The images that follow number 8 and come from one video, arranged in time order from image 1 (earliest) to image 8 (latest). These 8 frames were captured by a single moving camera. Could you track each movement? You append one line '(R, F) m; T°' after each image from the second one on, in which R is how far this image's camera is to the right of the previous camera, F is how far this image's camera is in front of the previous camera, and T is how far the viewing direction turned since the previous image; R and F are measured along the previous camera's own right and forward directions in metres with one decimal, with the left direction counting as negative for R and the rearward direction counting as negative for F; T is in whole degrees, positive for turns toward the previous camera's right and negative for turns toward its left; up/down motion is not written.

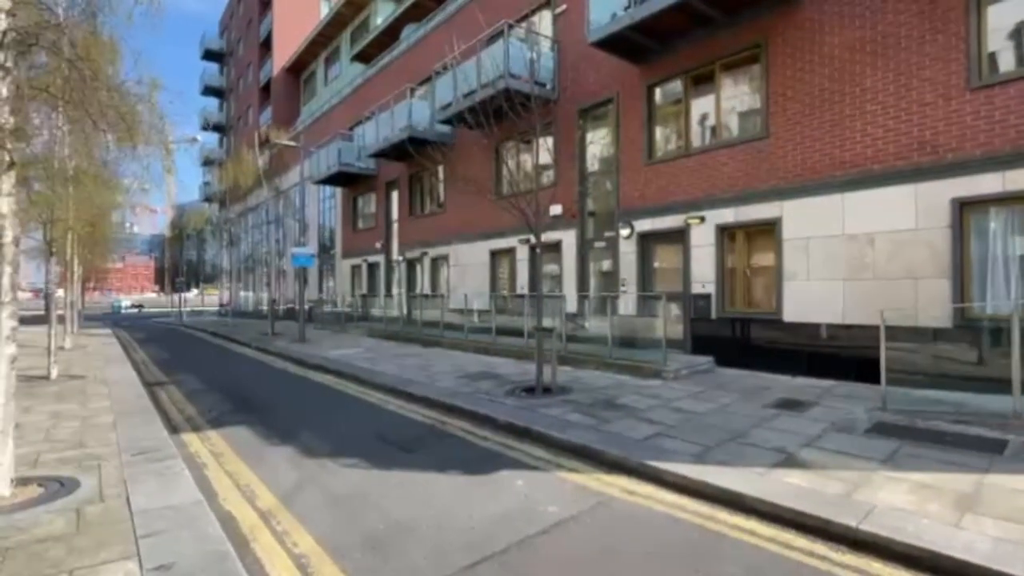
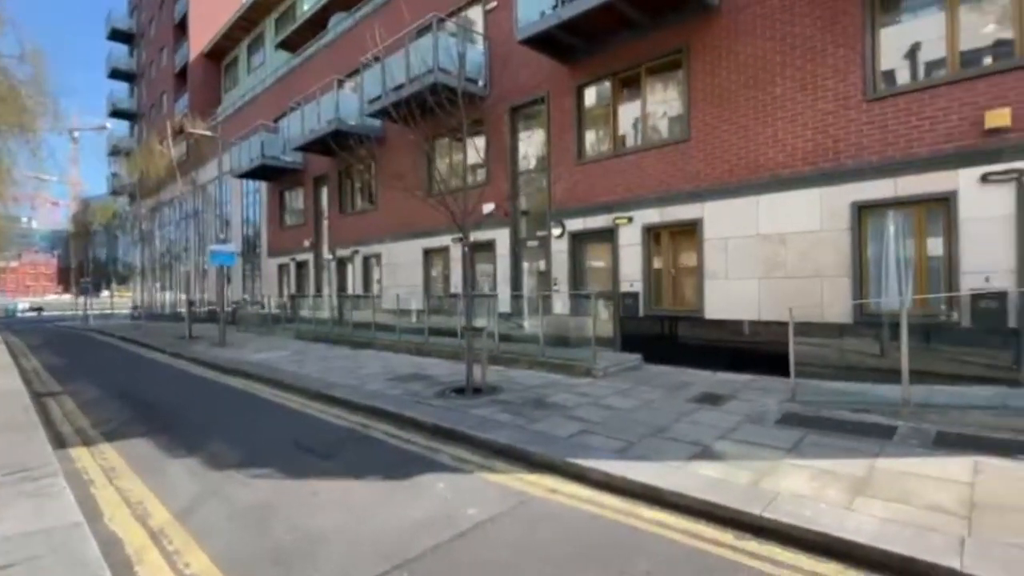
(+0.2, +0.1) m; +6°
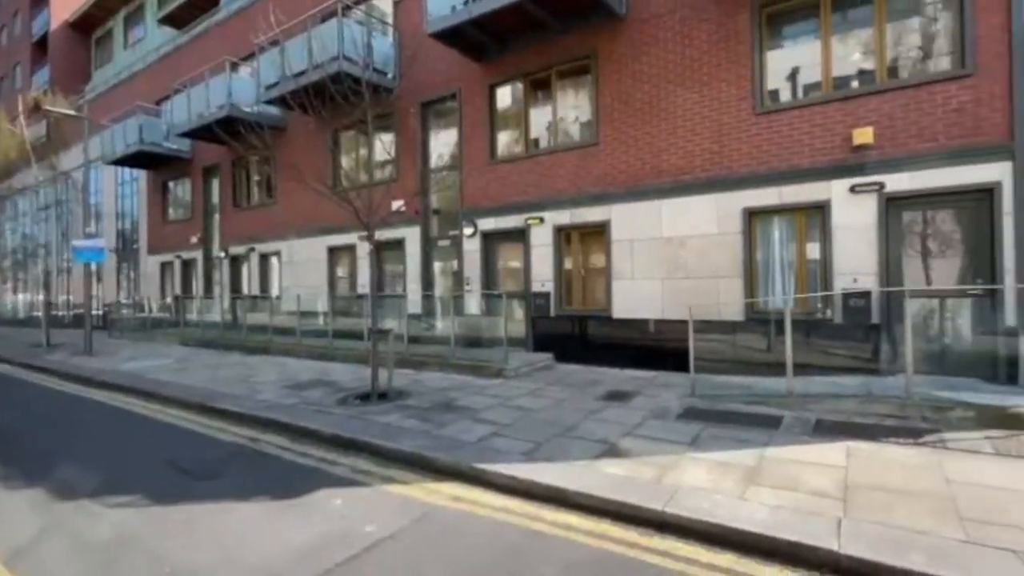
(+0.1, +0.2) m; +9°
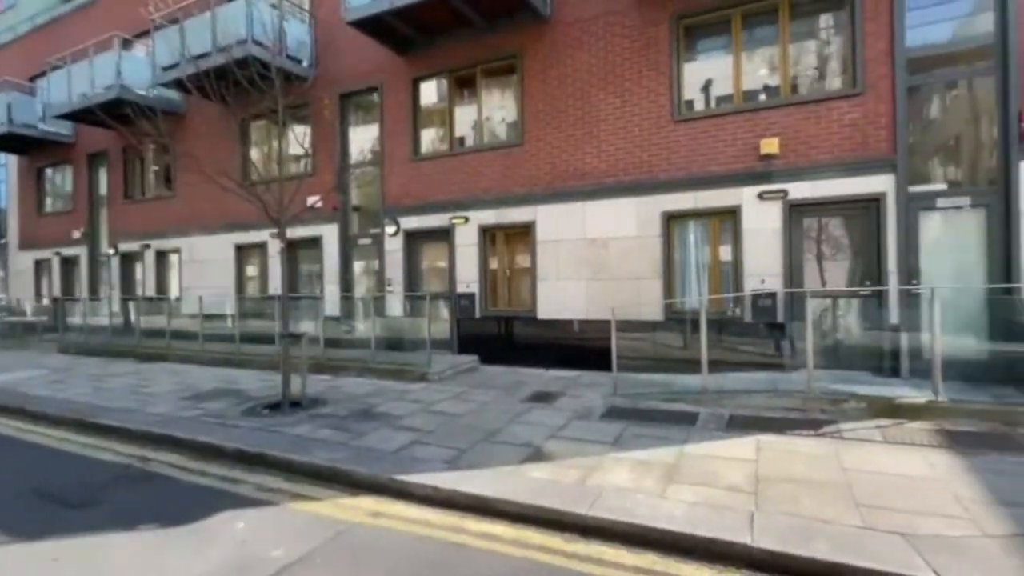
(+0.1, +0.2) m; +8°
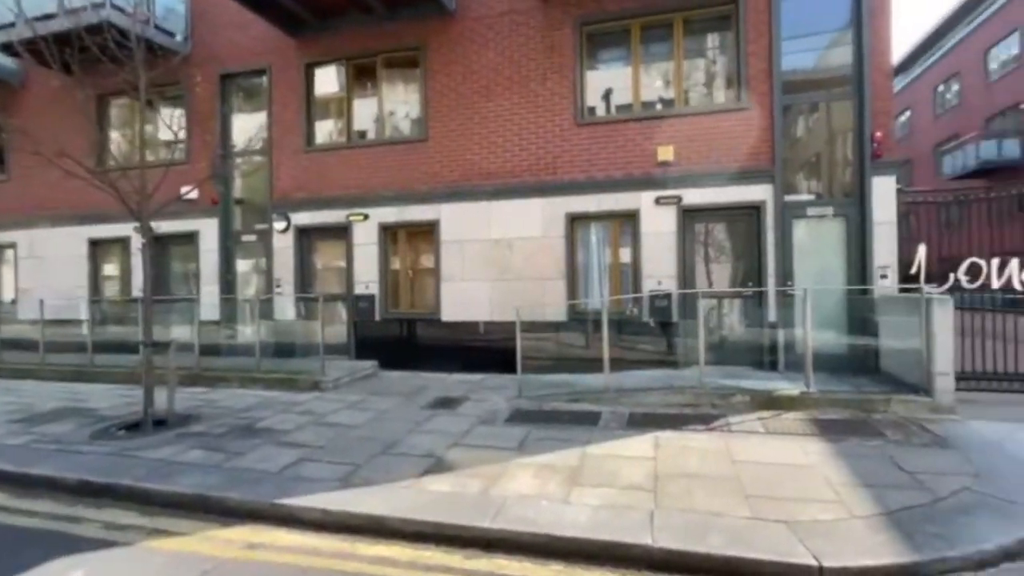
(+0.1, +0.2) m; +10°
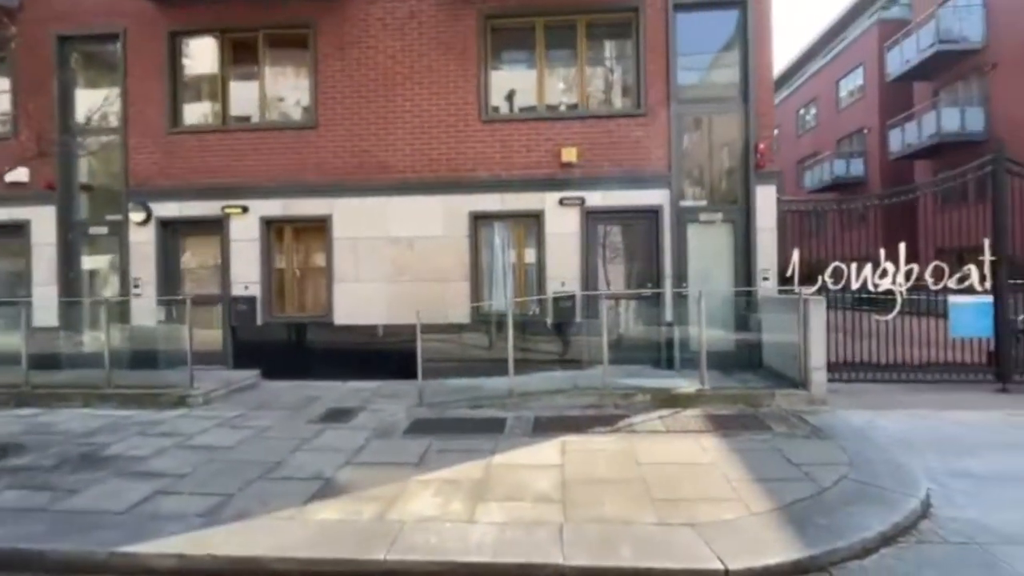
(0.0, +0.4) m; +11°
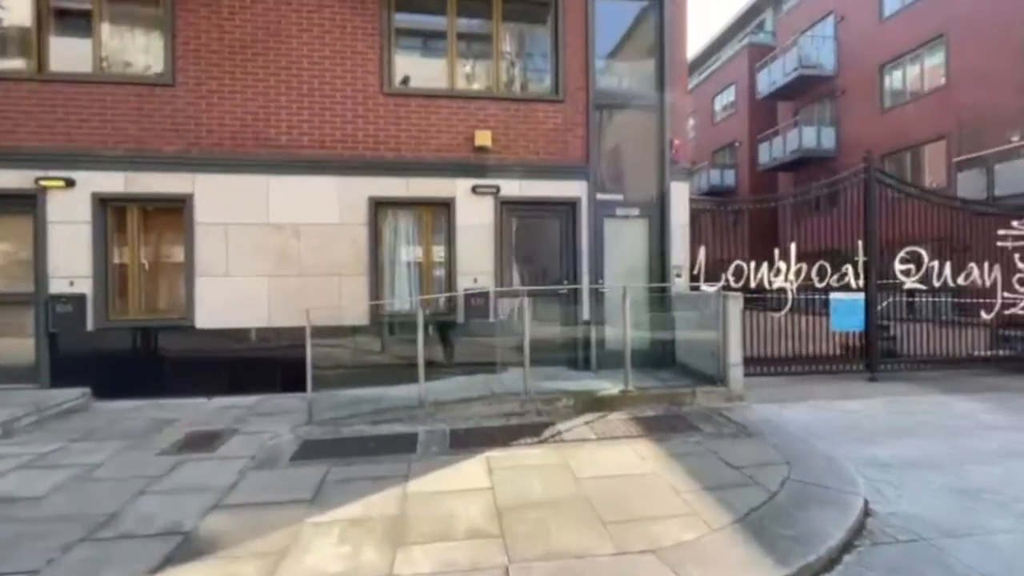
(-0.3, +0.8) m; +12°
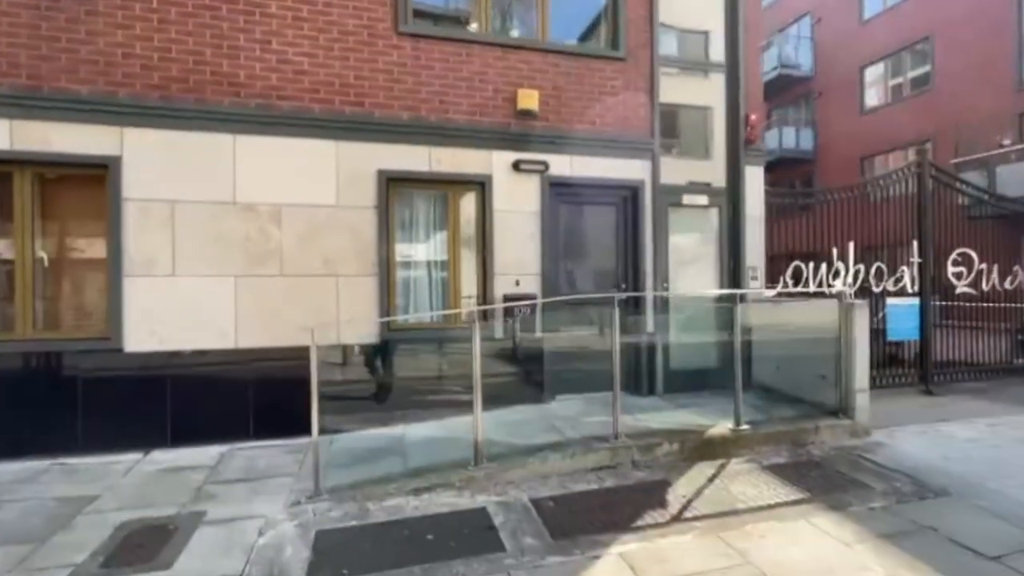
(-1.4, +1.9) m; +7°
